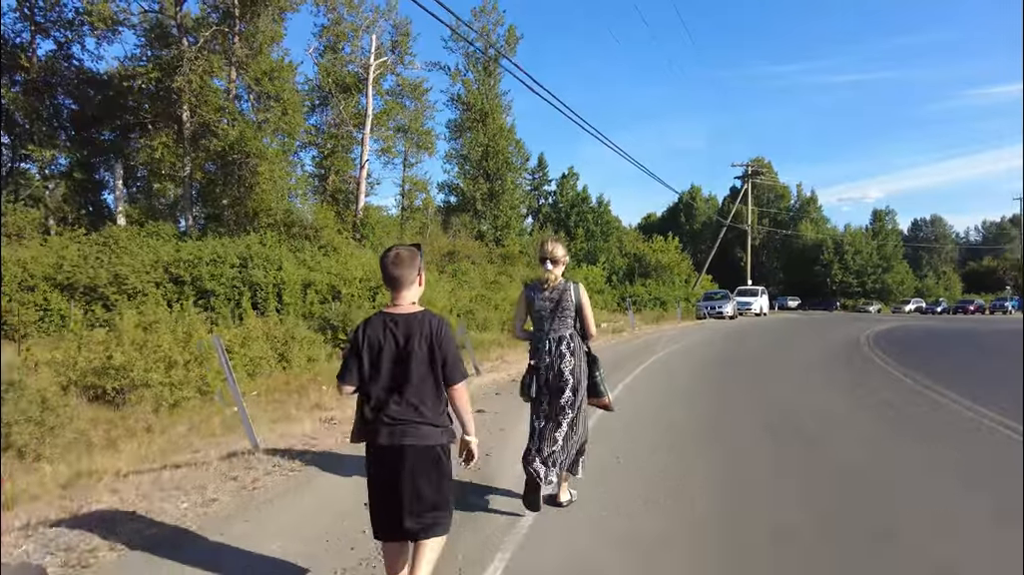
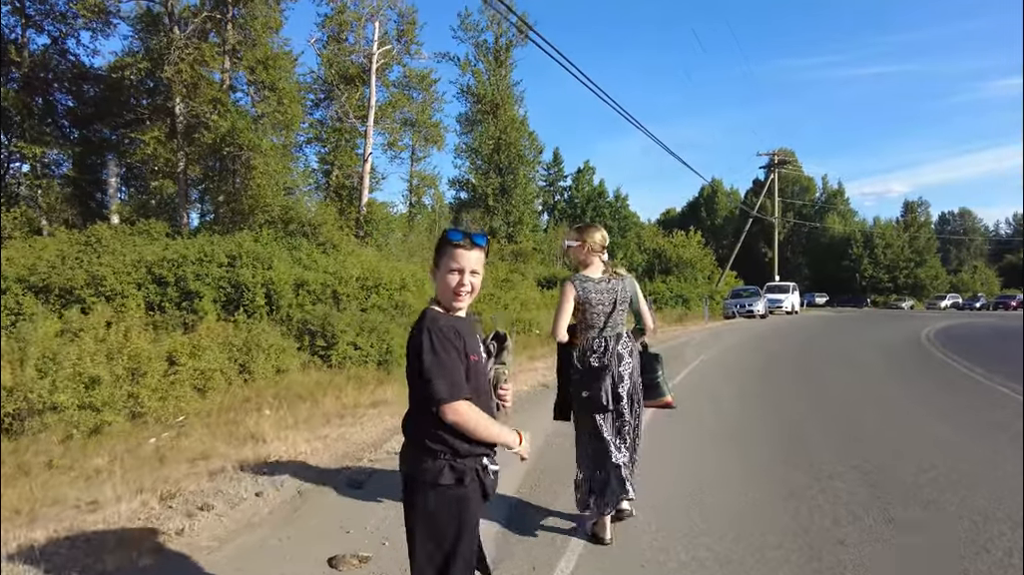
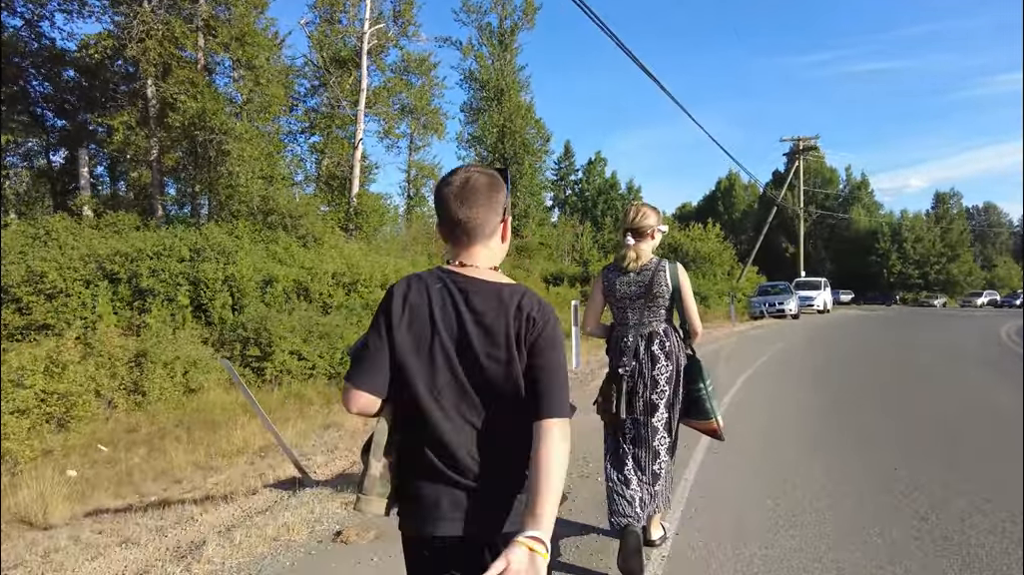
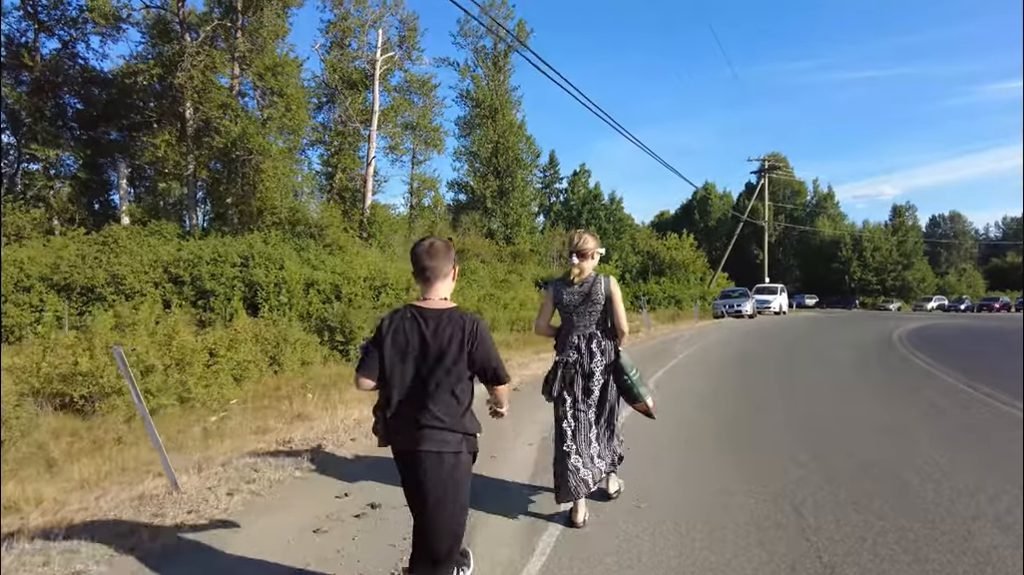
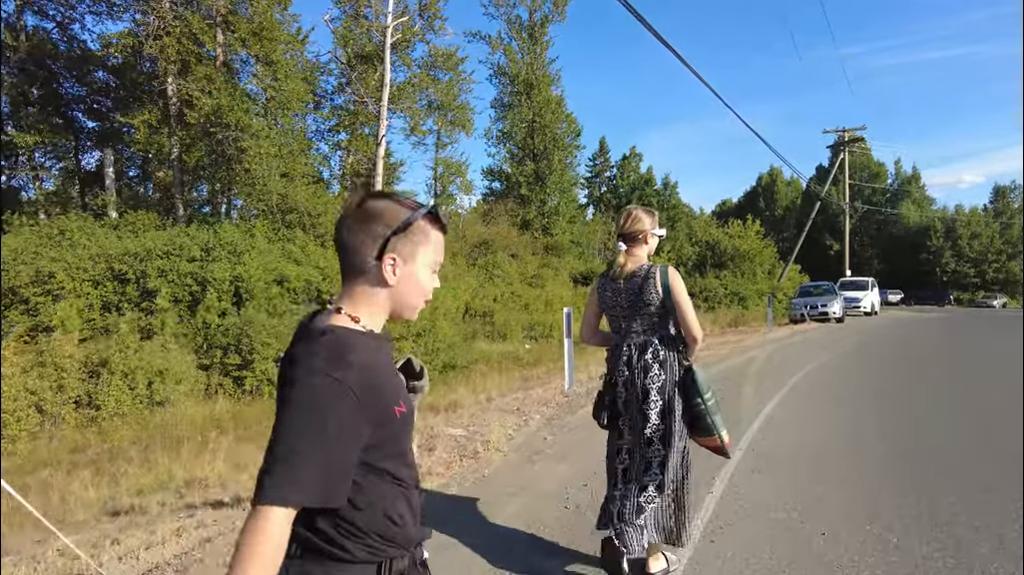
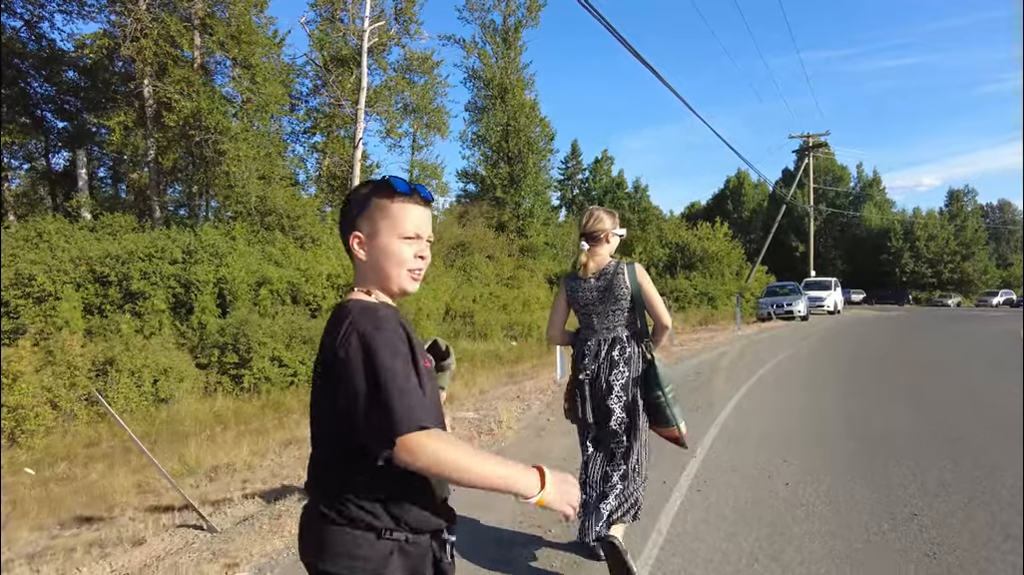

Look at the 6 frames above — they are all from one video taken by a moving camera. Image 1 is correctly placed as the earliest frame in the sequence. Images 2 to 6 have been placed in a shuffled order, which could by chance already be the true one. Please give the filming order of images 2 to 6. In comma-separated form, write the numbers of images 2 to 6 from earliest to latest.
4, 2, 3, 6, 5
